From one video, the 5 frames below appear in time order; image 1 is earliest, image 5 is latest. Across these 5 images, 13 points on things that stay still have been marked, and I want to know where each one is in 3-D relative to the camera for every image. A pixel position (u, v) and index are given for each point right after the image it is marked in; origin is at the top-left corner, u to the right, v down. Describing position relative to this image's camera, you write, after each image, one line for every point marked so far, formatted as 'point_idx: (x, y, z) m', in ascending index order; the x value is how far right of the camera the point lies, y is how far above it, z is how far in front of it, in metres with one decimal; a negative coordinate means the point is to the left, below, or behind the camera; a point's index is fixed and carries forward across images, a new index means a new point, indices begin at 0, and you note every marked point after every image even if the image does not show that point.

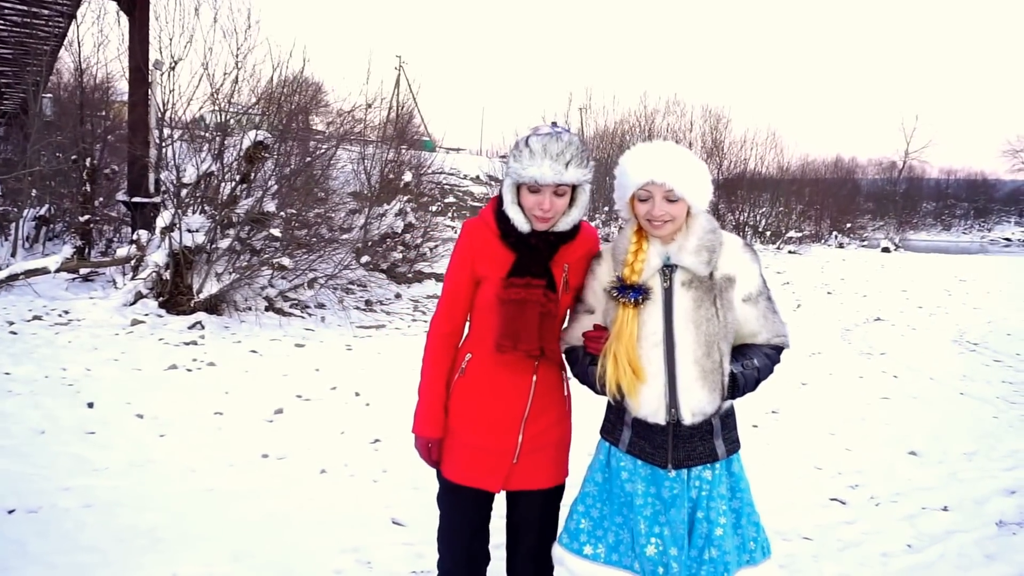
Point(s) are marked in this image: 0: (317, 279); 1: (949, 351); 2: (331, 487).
0: (-3.2, +0.1, +12.4) m
1: (+4.7, -0.7, +7.9) m
2: (-1.1, -1.2, +4.6) m
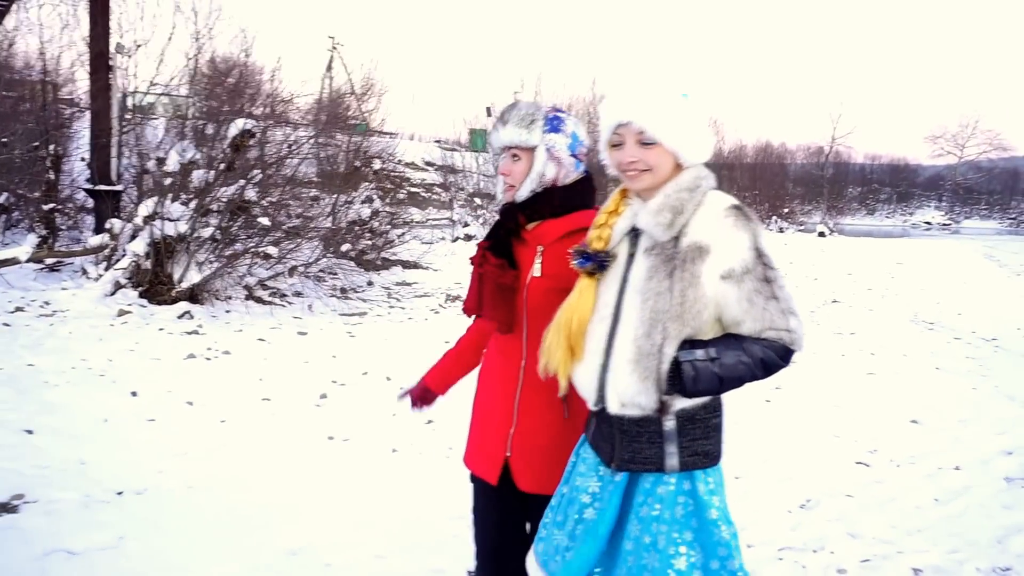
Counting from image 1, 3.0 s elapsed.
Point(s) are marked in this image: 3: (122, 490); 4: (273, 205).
0: (-3.6, +0.3, +12.4) m
1: (+4.7, -0.5, +8.7) m
2: (-0.7, -1.1, +4.9) m
3: (-2.2, -1.1, +4.1) m
4: (-3.8, +1.3, +11.7) m
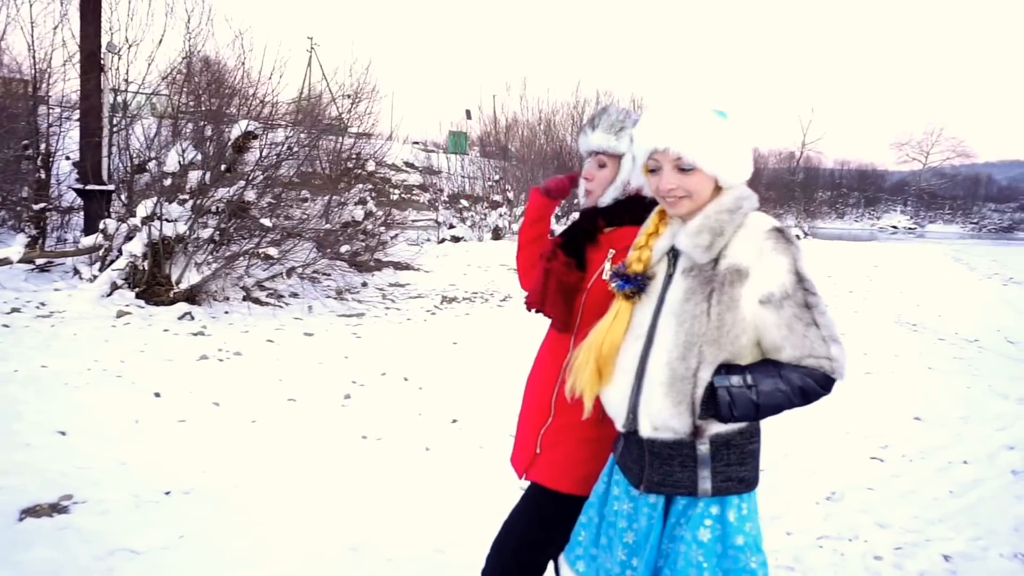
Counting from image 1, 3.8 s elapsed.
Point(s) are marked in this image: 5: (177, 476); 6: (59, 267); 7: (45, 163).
0: (-3.7, +0.3, +12.4) m
1: (+4.7, -0.5, +9.1) m
2: (-0.5, -1.2, +5.0) m
3: (-1.9, -1.1, +4.2) m
4: (-3.8, +1.3, +11.7) m
5: (-2.0, -1.1, +4.5) m
6: (-7.0, +0.3, +11.6) m
7: (-7.5, +2.0, +12.0) m
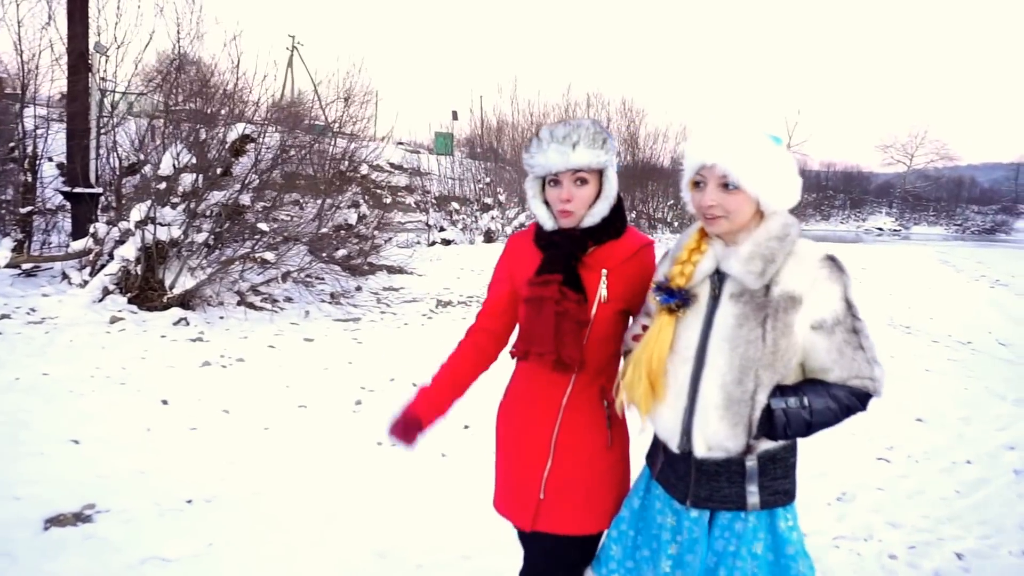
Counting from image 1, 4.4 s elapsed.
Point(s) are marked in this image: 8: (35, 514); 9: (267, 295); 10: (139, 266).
0: (-3.8, +0.3, +12.4) m
1: (+4.7, -0.6, +9.3) m
2: (-0.4, -1.2, +5.0) m
3: (-1.8, -1.2, +4.1) m
4: (-3.9, +1.2, +11.6) m
5: (-1.9, -1.2, +4.4) m
6: (-7.1, +0.3, +11.5) m
7: (-7.6, +1.9, +11.9) m
8: (-2.4, -1.1, +3.8) m
9: (-4.0, -0.1, +12.0) m
10: (-5.0, +0.3, +10.2) m
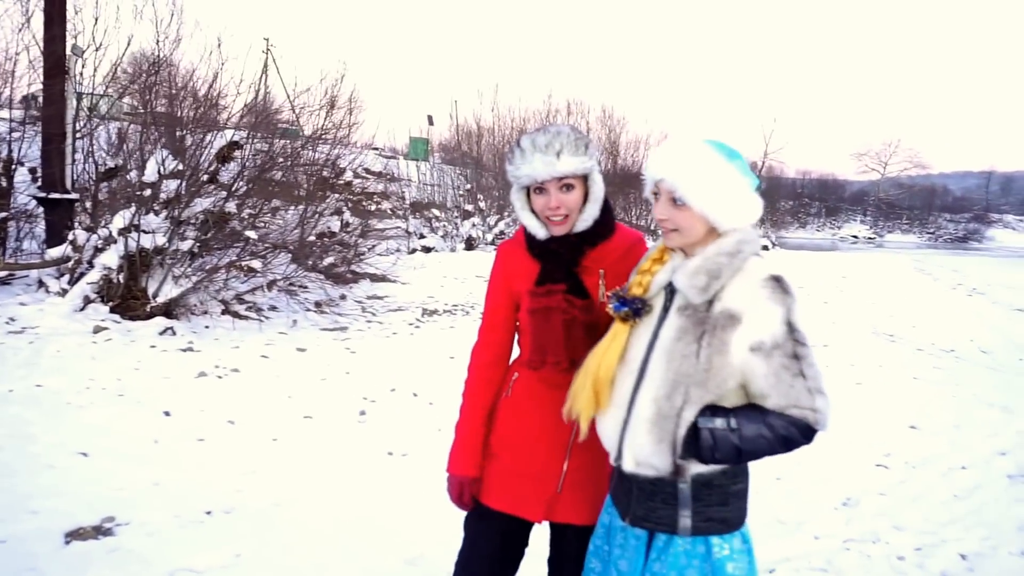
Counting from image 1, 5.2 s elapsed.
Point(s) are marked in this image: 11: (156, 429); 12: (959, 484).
0: (-4.0, +0.1, +12.3) m
1: (+4.6, -0.7, +9.4) m
2: (-0.3, -1.3, +5.1) m
3: (-1.7, -1.2, +4.1) m
4: (-4.1, +1.1, +11.5) m
5: (-1.8, -1.2, +4.4) m
6: (-7.3, +0.1, +11.2) m
7: (-7.8, +1.8, +11.7) m
8: (-2.3, -1.2, +3.7) m
9: (-4.2, -0.2, +11.9) m
10: (-5.2, +0.2, +10.0) m
11: (-2.6, -1.0, +5.4) m
12: (+2.9, -1.3, +4.9) m
